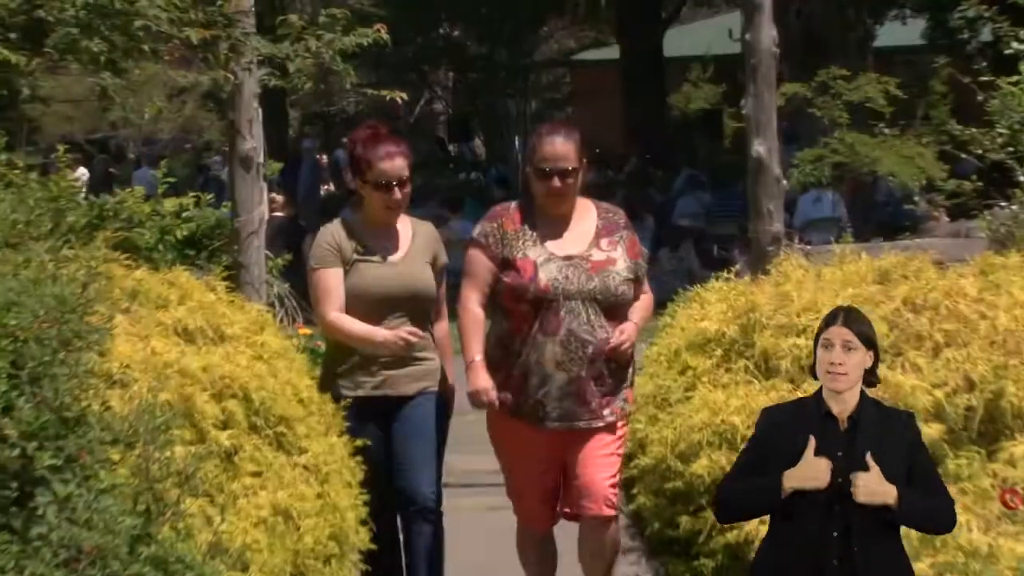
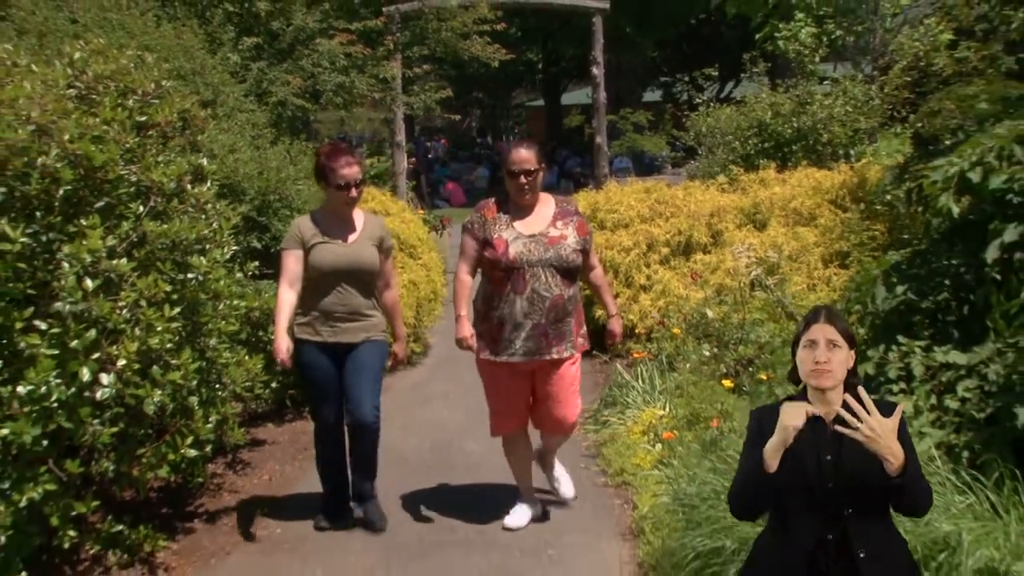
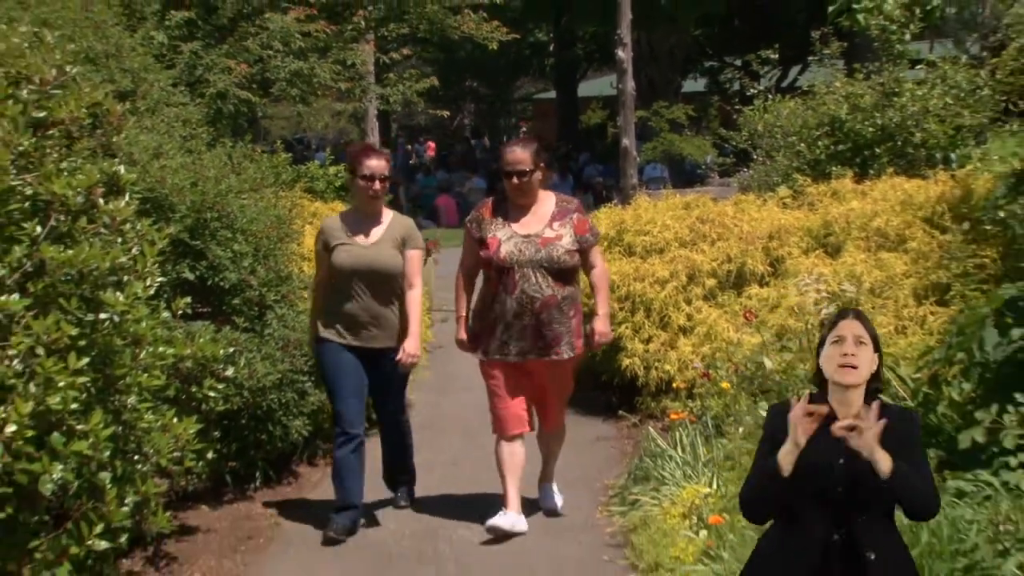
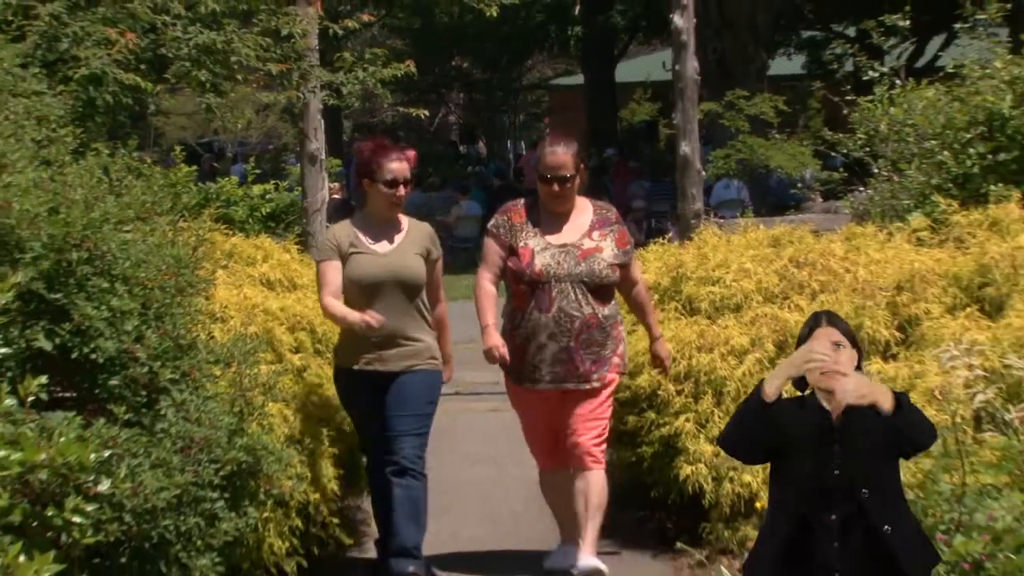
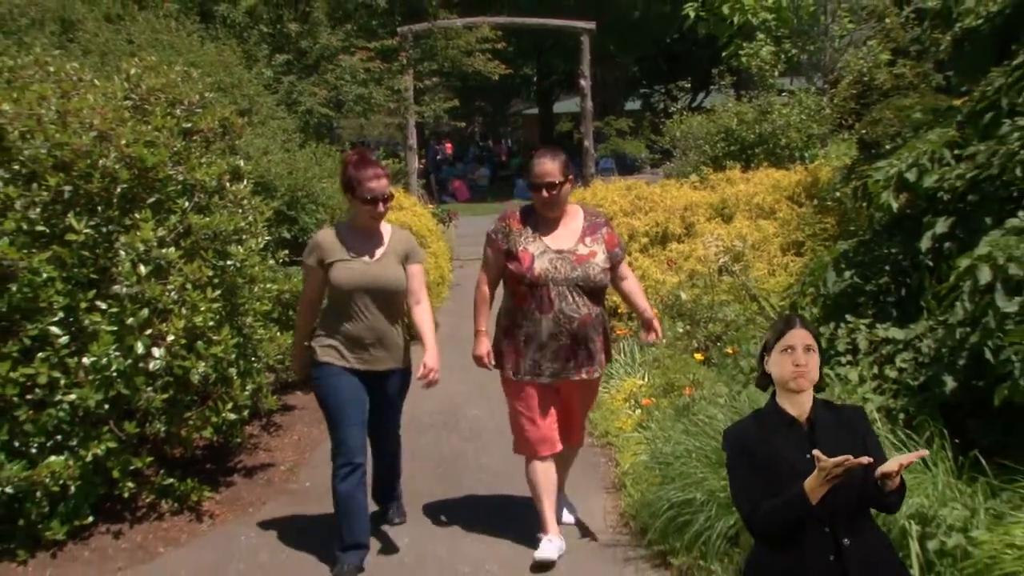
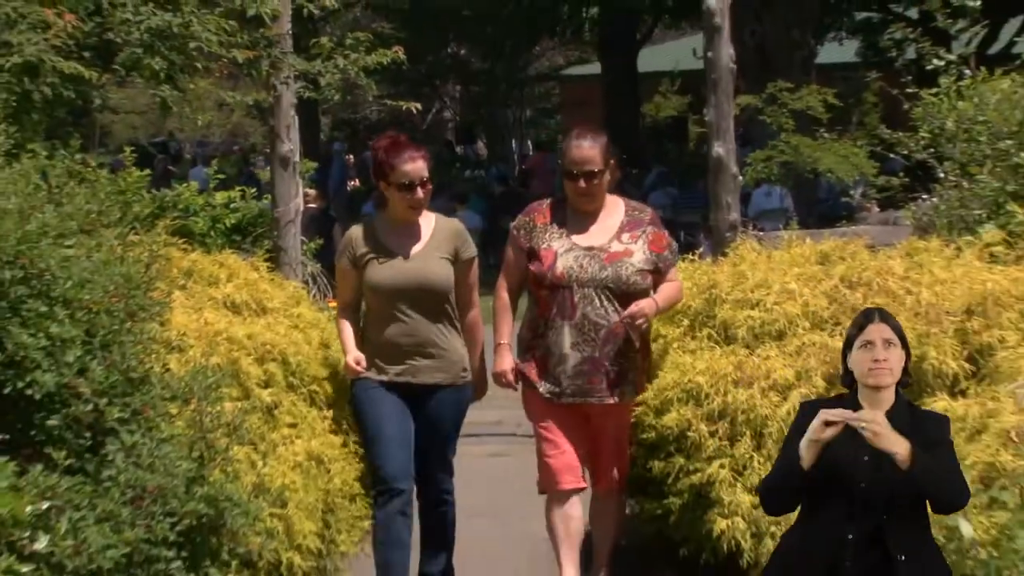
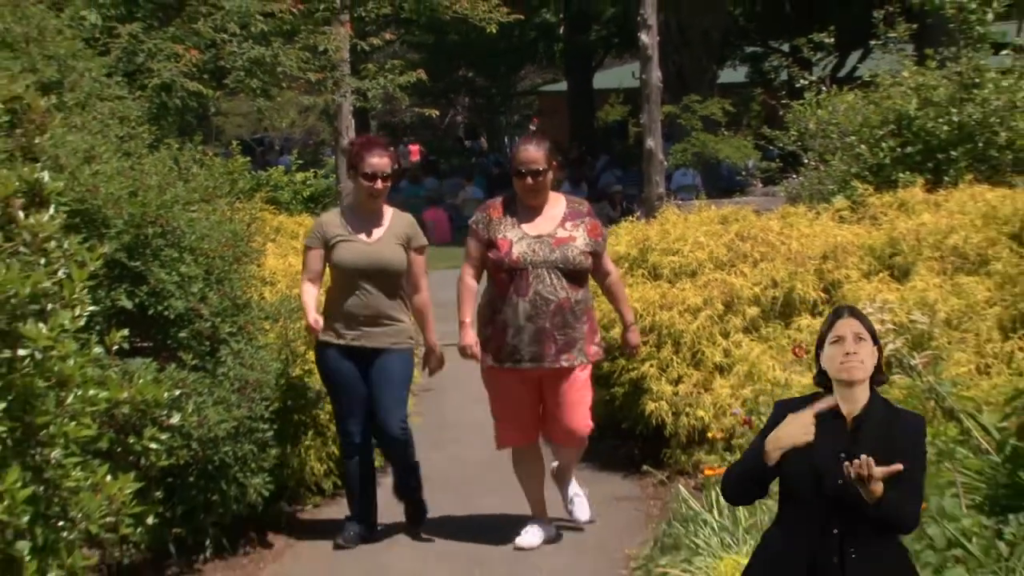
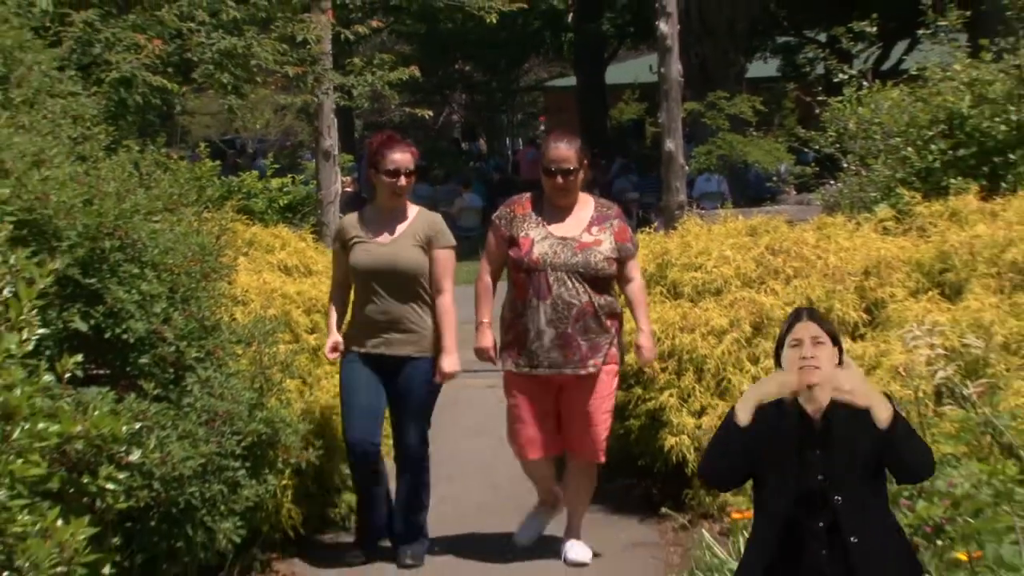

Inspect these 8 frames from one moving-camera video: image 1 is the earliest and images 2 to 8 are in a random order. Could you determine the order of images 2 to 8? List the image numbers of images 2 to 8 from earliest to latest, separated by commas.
6, 4, 8, 7, 3, 2, 5
